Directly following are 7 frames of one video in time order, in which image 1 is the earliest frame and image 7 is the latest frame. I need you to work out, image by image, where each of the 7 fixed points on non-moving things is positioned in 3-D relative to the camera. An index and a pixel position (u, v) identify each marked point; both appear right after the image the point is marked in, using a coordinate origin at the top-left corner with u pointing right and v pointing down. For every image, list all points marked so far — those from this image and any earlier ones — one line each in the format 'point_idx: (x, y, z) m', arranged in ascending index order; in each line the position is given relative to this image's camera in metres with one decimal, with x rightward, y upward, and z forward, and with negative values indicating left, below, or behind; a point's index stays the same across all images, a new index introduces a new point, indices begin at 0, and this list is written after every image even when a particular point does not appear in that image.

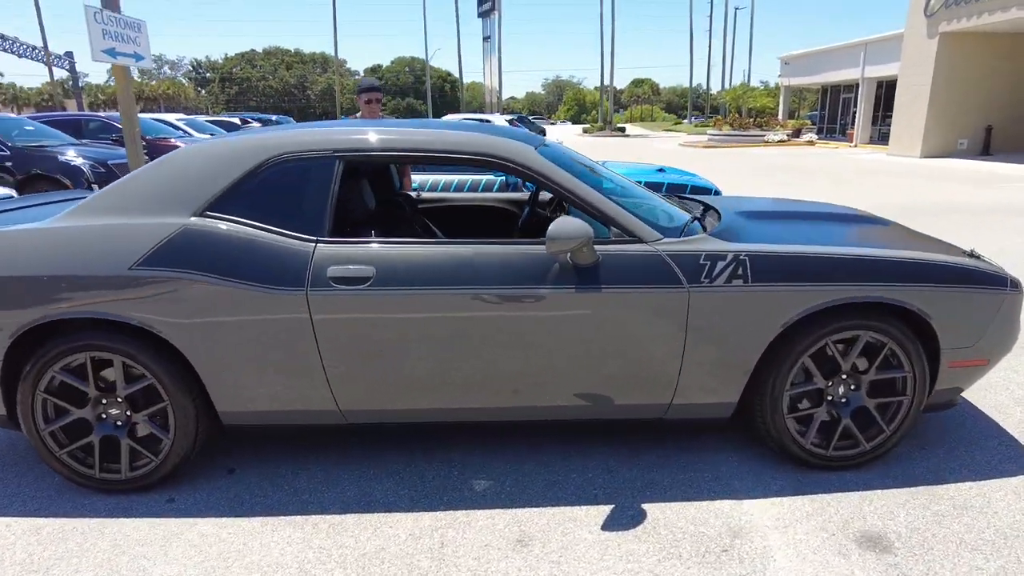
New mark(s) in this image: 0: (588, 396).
0: (+0.3, -0.5, +2.7) m
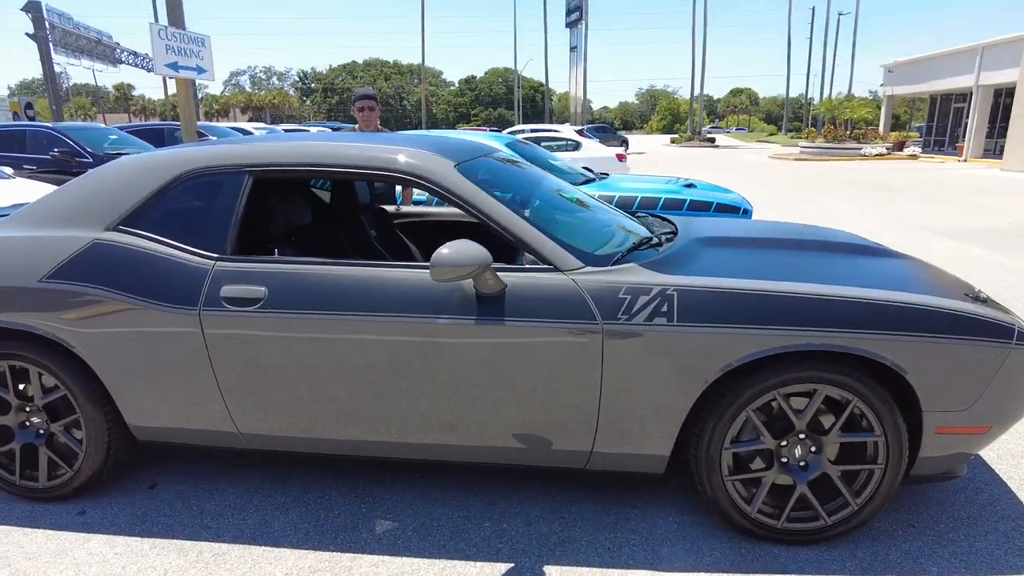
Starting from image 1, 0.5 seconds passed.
0: (-0.1, -0.6, +2.4) m
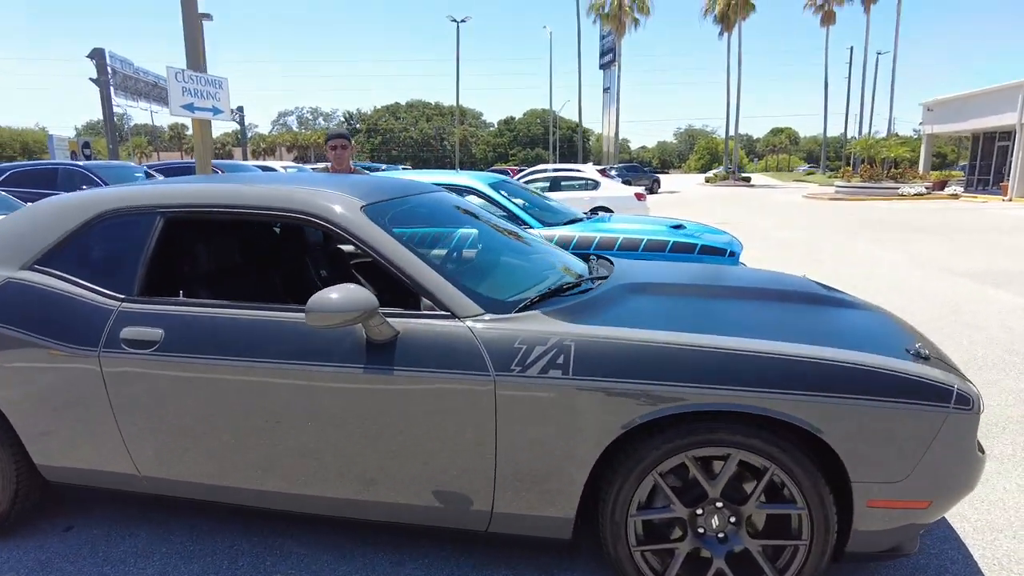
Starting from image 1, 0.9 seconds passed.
0: (-0.4, -0.7, +2.3) m
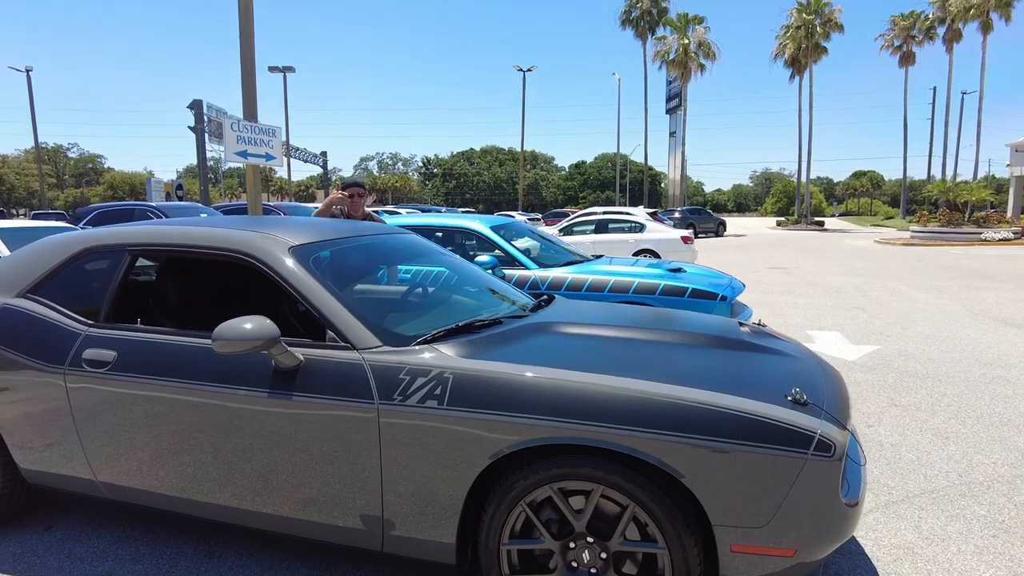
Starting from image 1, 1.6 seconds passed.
0: (-0.8, -0.9, +2.4) m
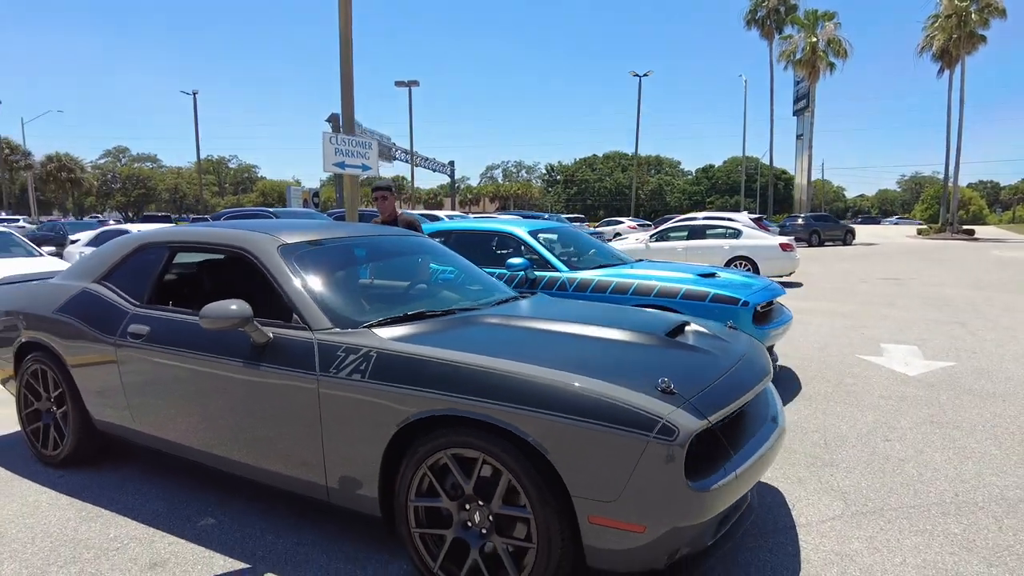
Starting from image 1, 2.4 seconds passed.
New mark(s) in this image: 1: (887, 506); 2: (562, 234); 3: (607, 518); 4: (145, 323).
0: (-1.1, -0.8, +2.9) m
1: (+1.9, -1.1, +3.3) m
2: (+0.5, +0.6, +6.5) m
3: (+0.3, -0.8, +2.2) m
4: (-1.9, -0.2, +3.3) m
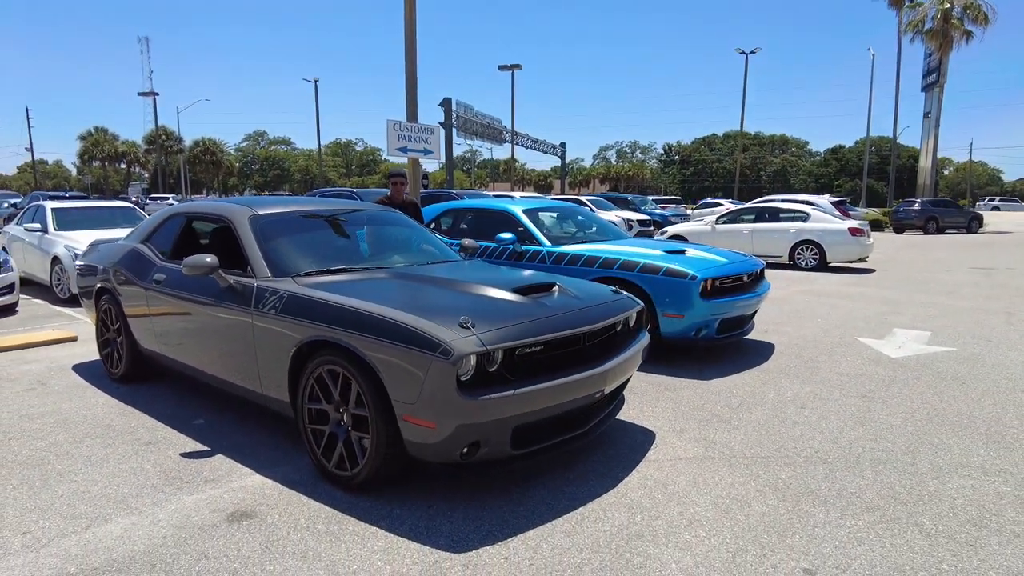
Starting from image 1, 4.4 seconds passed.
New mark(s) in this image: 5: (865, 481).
0: (-1.7, -0.6, +3.9) m
1: (+1.3, -1.0, +3.7) m
2: (+0.5, +0.8, +7.1) m
3: (-0.4, -0.6, +2.9) m
4: (-2.4, +0.1, +4.4) m
5: (+1.8, -1.0, +3.3) m
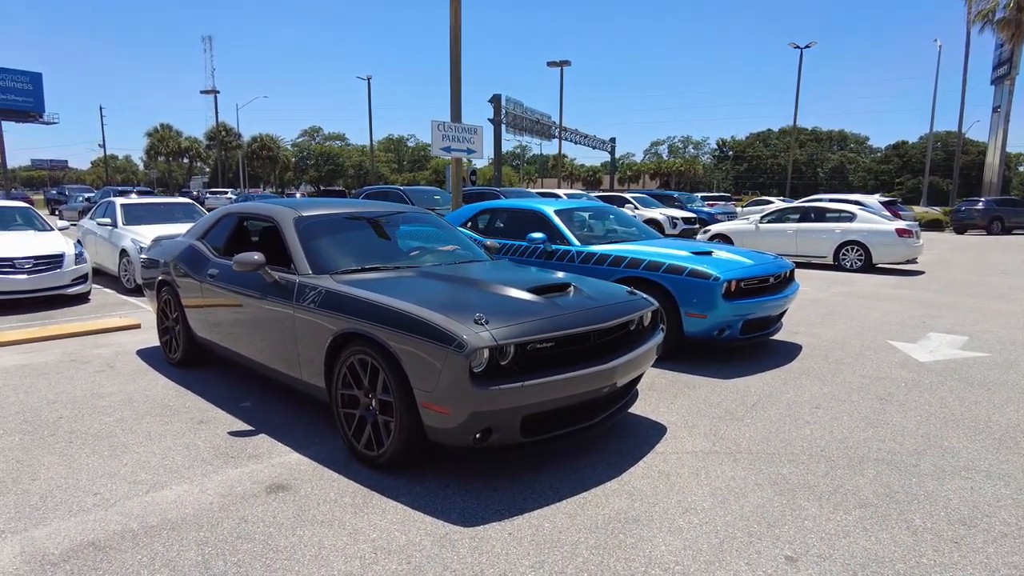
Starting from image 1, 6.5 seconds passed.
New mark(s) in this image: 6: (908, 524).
0: (-1.6, -0.5, +4.3) m
1: (+1.4, -1.0, +3.9) m
2: (+0.9, +0.9, +7.3) m
3: (-0.4, -0.6, +3.2) m
4: (-2.2, +0.2, +4.8) m
5: (+1.9, -1.0, +3.5) m
6: (+1.8, -1.1, +3.0) m
